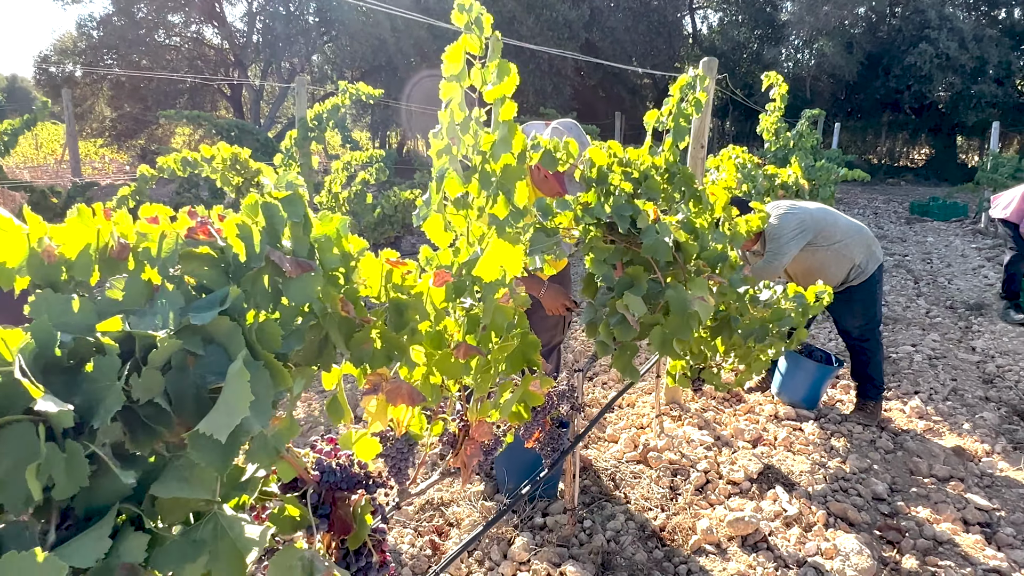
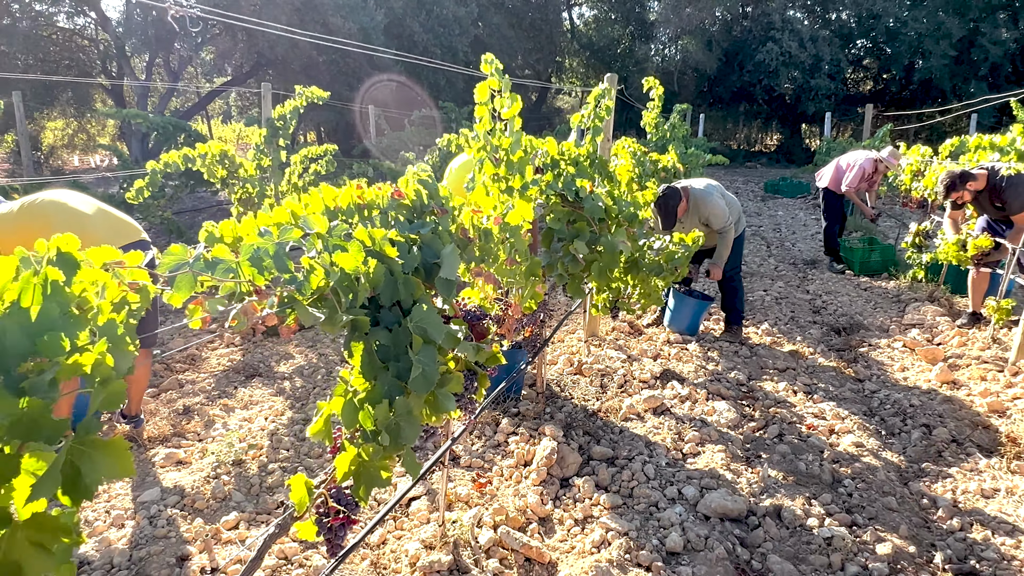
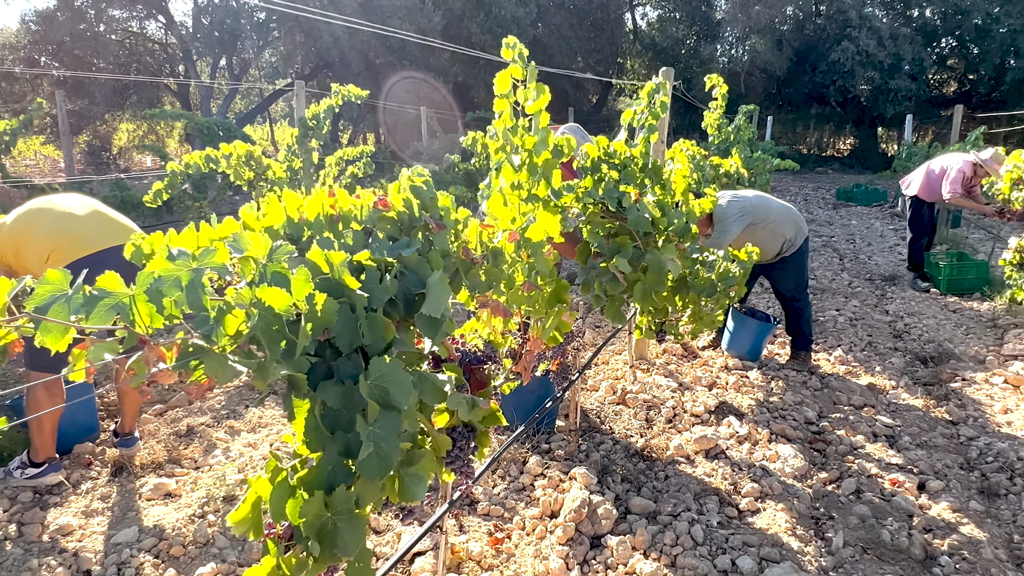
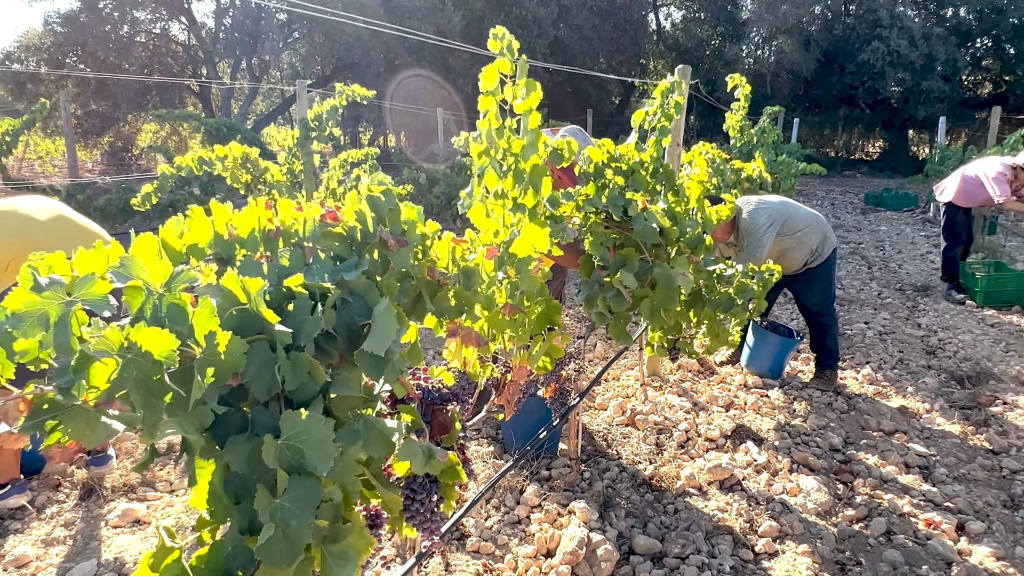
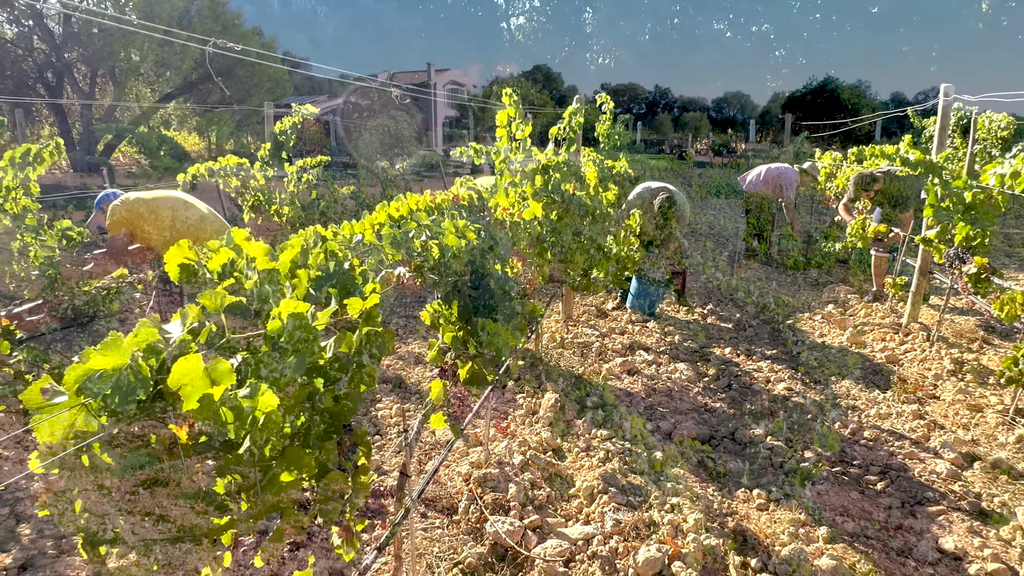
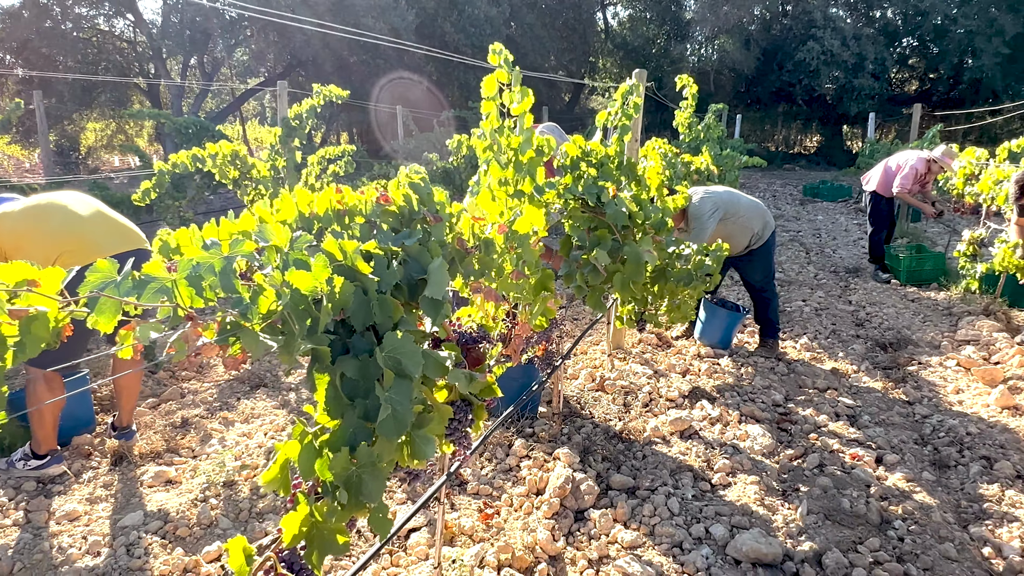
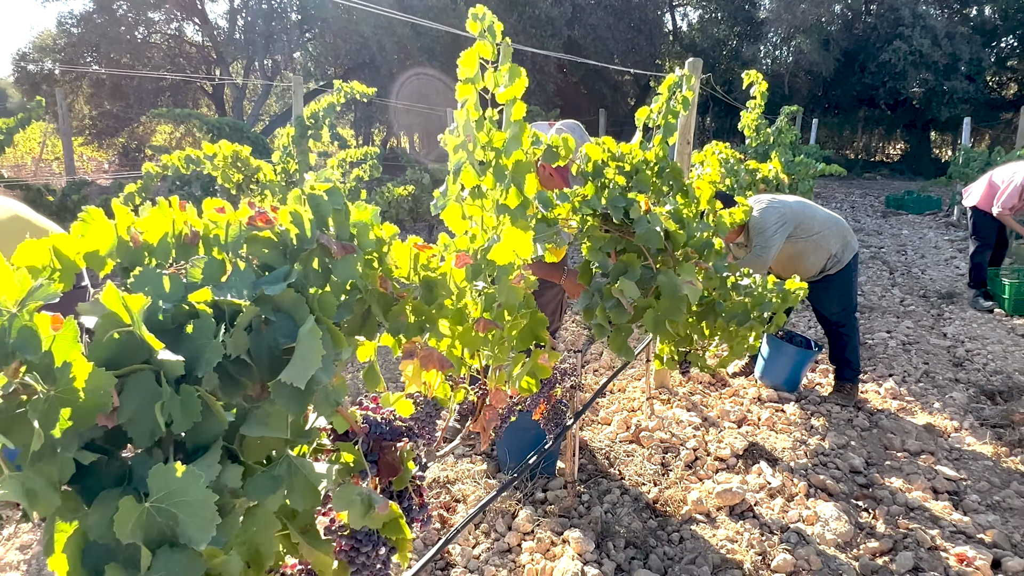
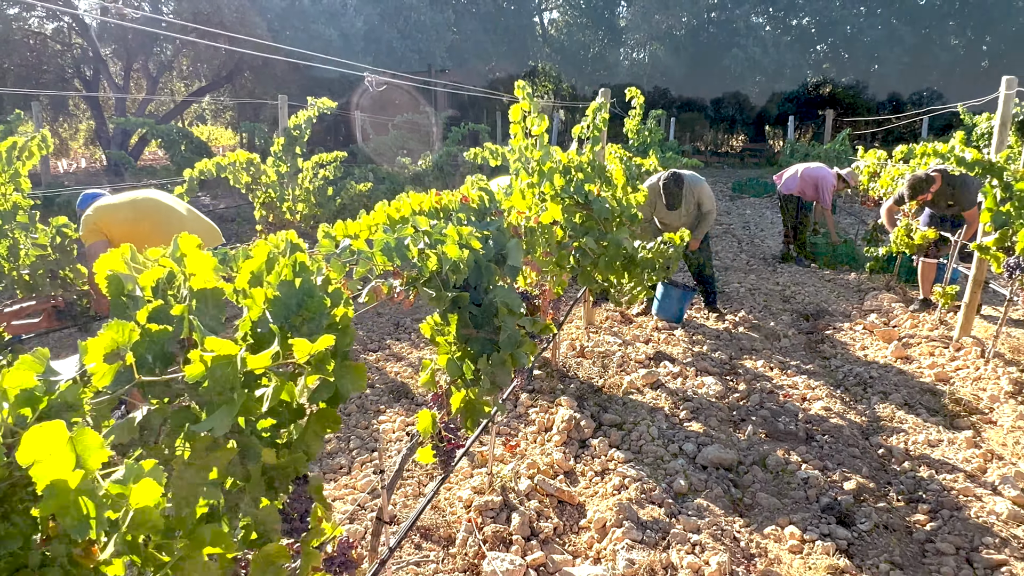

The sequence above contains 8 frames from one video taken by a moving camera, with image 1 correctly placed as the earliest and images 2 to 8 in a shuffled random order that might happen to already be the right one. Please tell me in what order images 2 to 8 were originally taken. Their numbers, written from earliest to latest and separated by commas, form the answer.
7, 4, 3, 6, 2, 8, 5
